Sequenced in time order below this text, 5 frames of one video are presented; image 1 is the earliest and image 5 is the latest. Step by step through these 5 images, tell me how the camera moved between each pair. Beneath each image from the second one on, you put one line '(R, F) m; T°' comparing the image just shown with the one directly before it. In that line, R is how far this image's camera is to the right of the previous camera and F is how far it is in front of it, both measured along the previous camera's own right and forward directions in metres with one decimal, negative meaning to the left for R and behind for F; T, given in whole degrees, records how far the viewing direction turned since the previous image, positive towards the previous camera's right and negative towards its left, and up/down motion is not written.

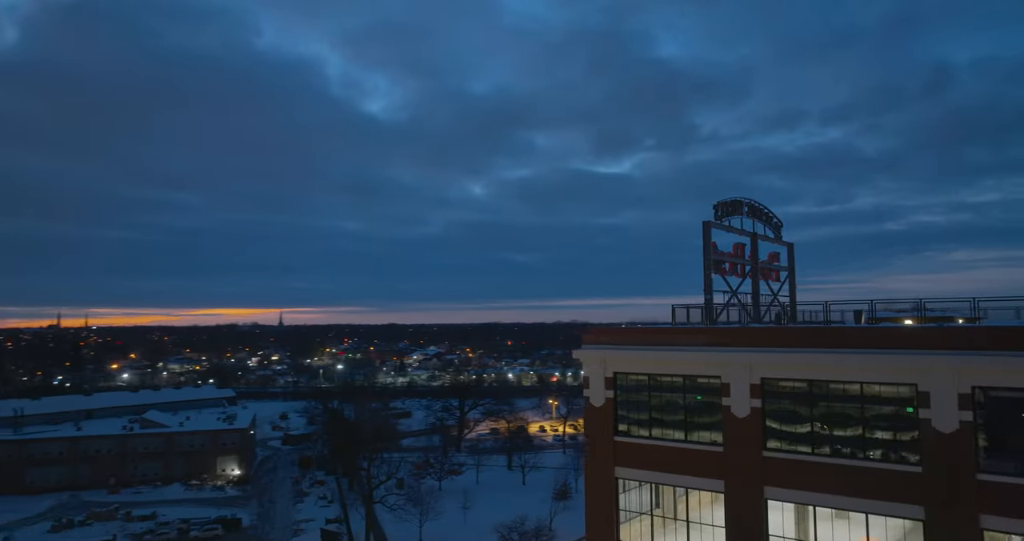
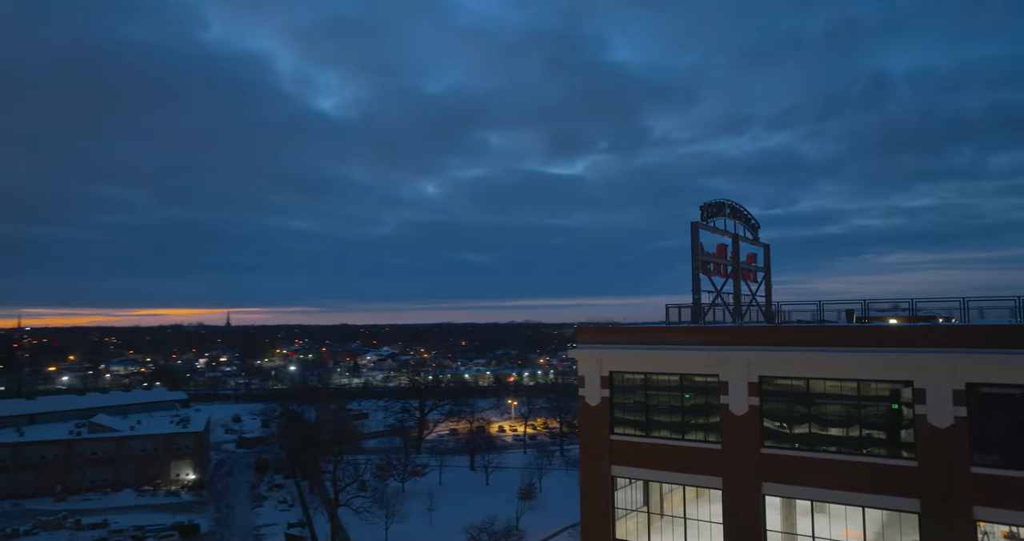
(-1.2, +0.1) m; +4°
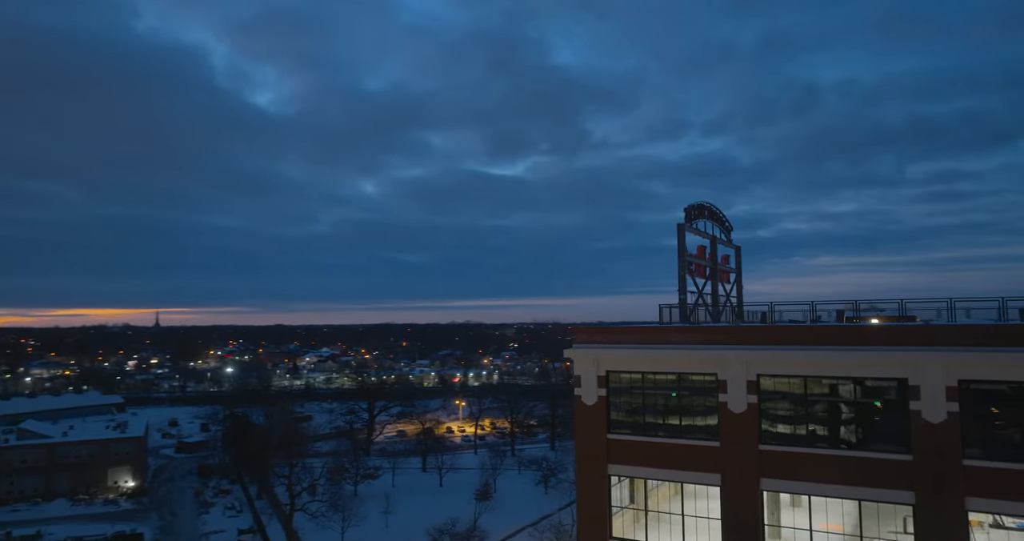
(-1.5, +0.1) m; +5°
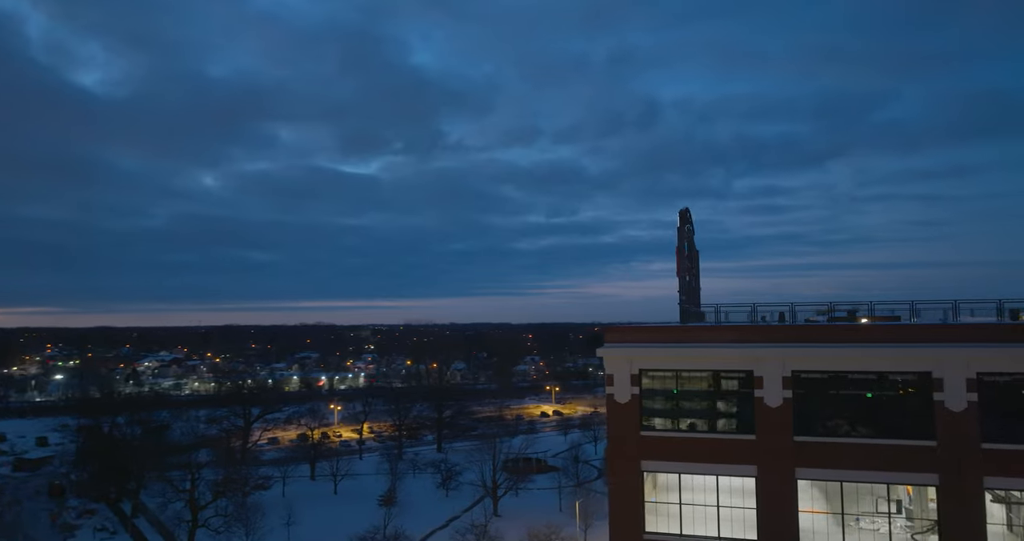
(-4.8, +0.7) m; +12°
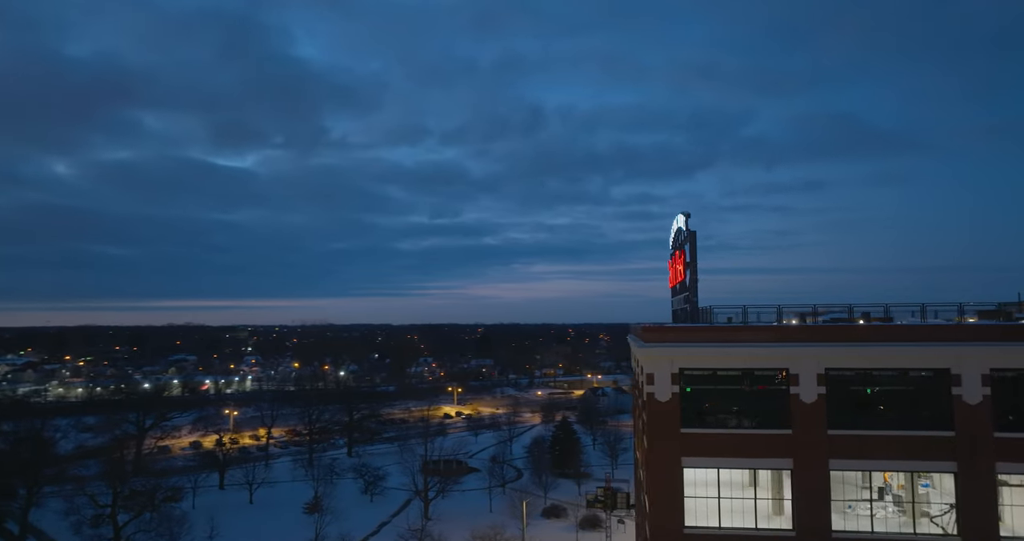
(-4.4, +0.6) m; +10°
